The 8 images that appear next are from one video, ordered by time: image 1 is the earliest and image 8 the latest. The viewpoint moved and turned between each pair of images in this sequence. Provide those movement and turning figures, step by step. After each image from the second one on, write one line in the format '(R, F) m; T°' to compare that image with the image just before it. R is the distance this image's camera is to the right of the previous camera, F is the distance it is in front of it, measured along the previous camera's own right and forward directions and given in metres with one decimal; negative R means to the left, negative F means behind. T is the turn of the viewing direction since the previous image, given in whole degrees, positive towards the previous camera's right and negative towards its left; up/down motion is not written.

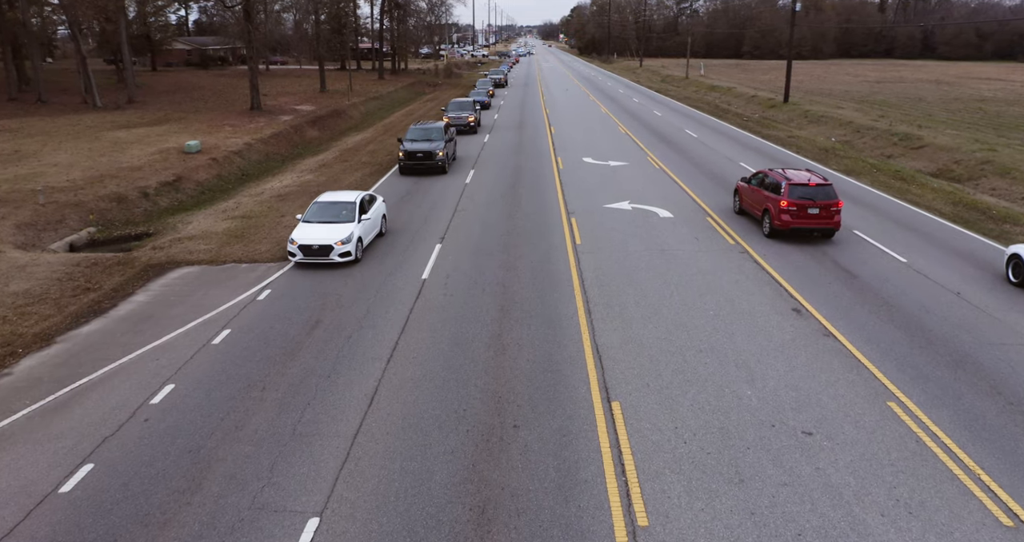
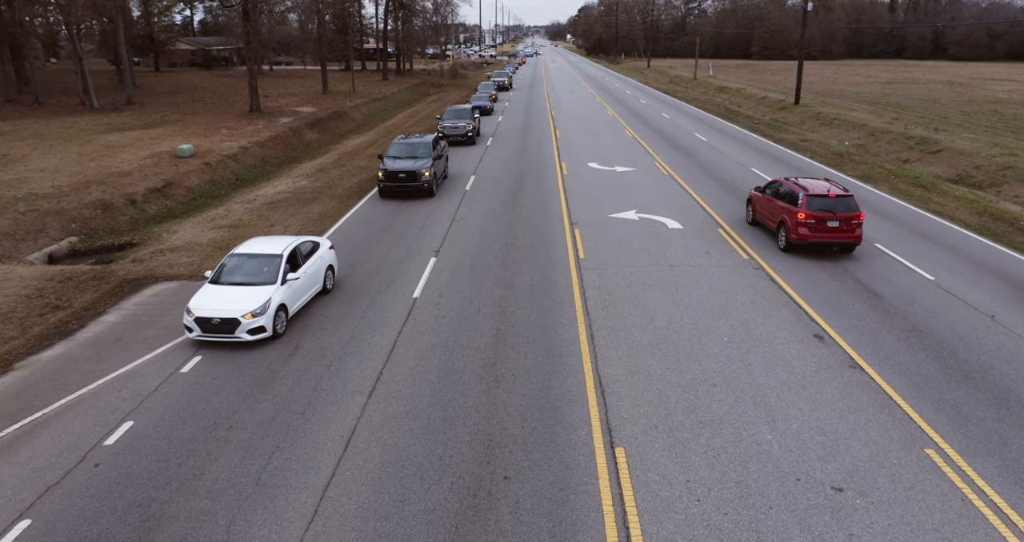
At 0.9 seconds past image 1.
(+0.2, +0.9) m; -1°
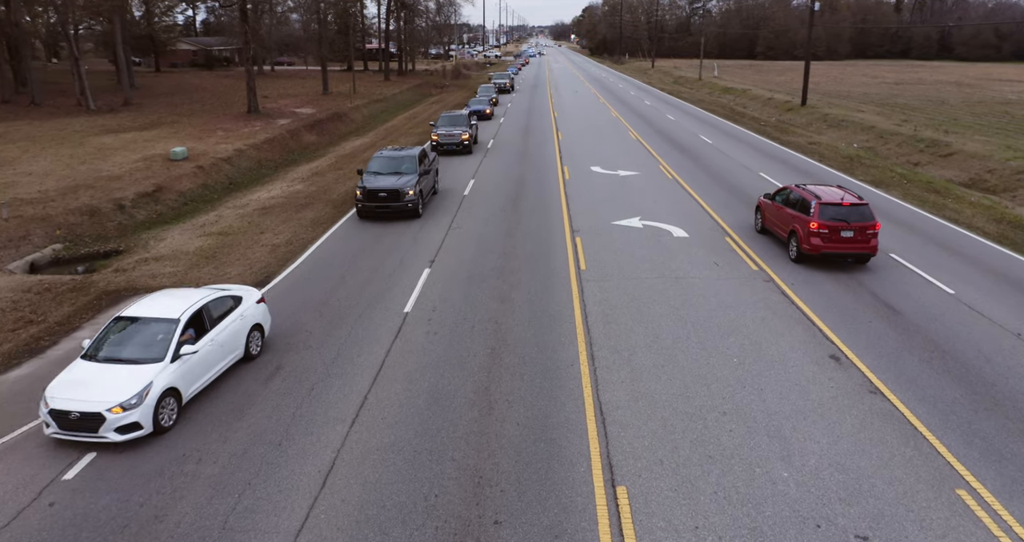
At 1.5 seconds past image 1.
(+0.1, +0.7) m; 0°
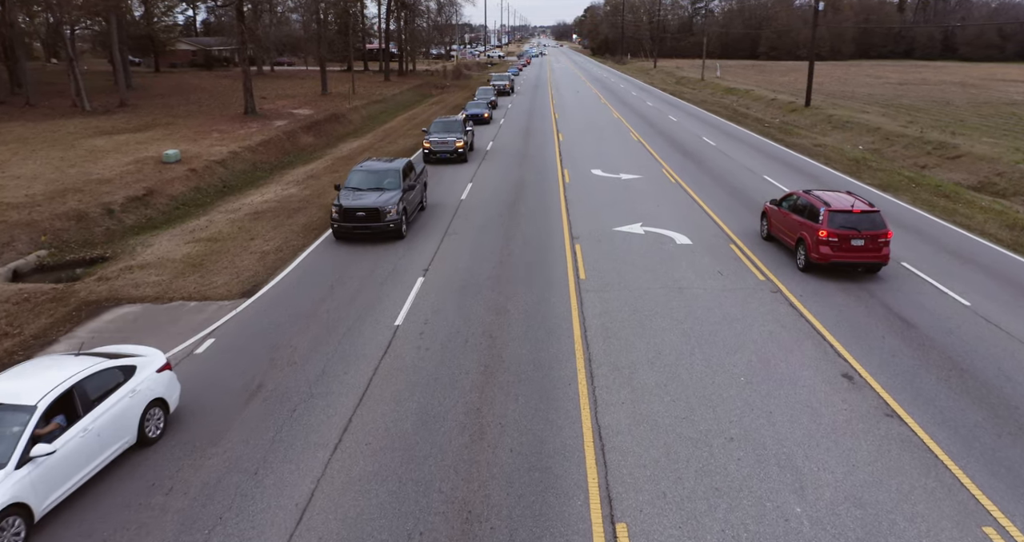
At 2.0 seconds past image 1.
(+0.1, +0.5) m; 0°
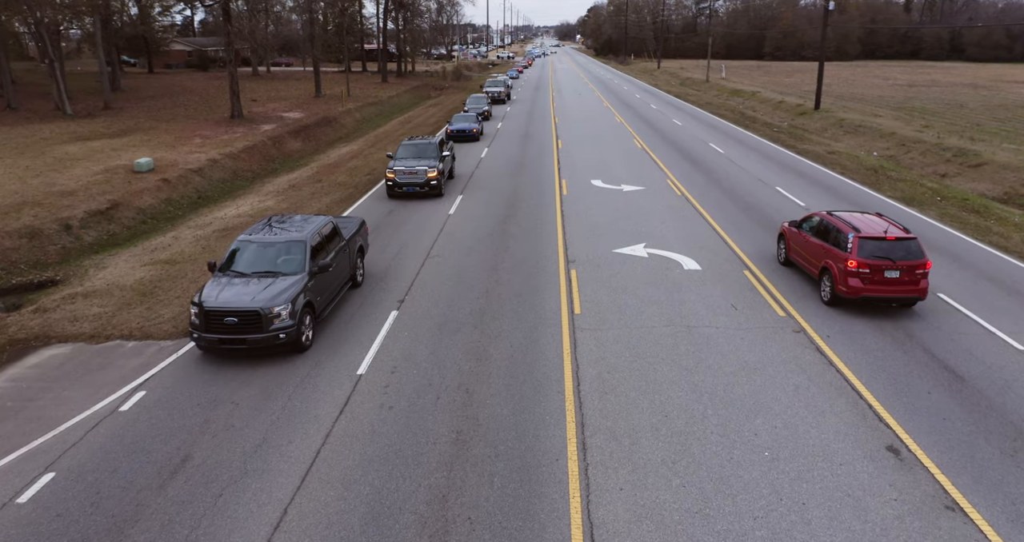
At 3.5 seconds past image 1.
(+0.3, +1.6) m; 0°
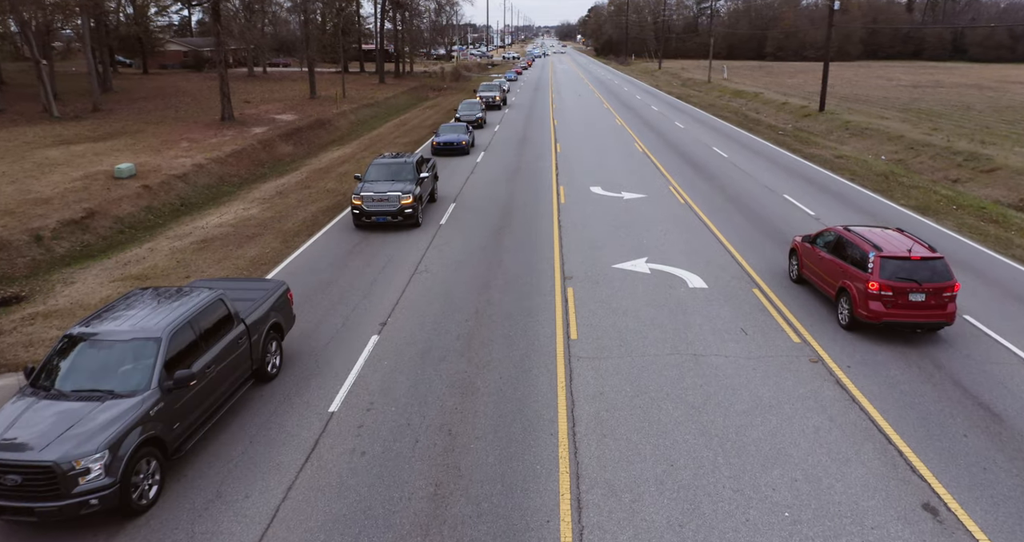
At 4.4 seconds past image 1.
(+0.2, +0.9) m; 0°
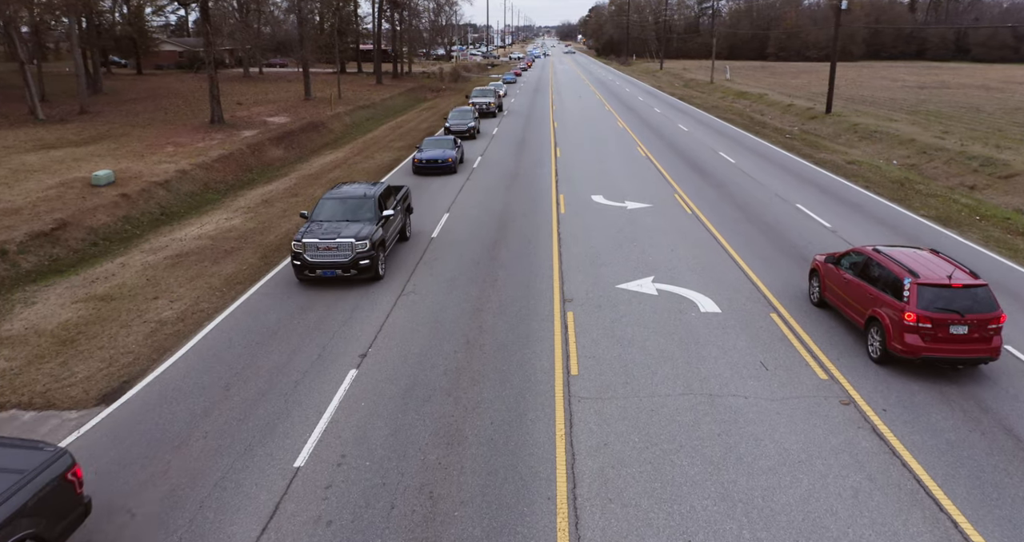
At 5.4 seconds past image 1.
(+0.1, +1.1) m; 0°
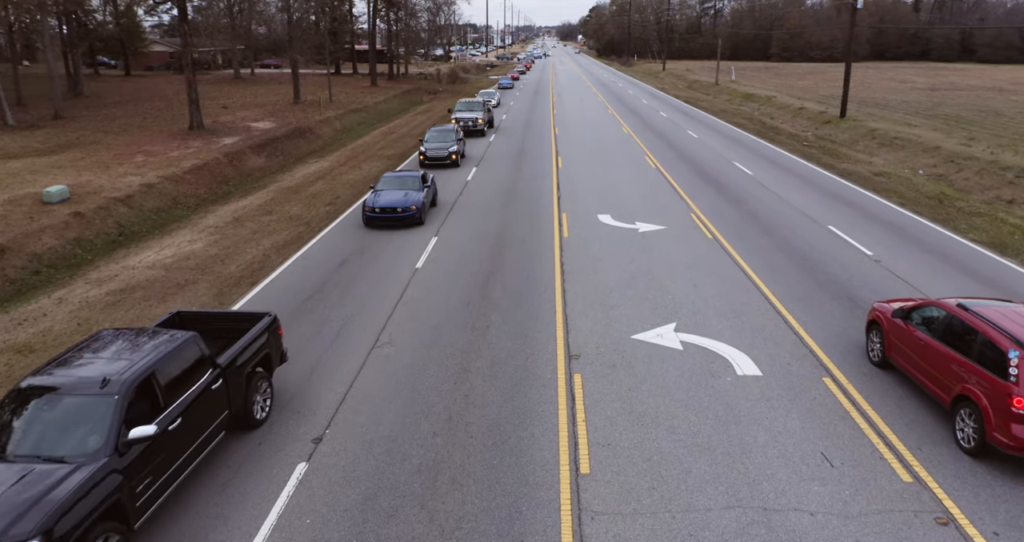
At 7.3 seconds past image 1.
(+0.1, +2.1) m; 0°
